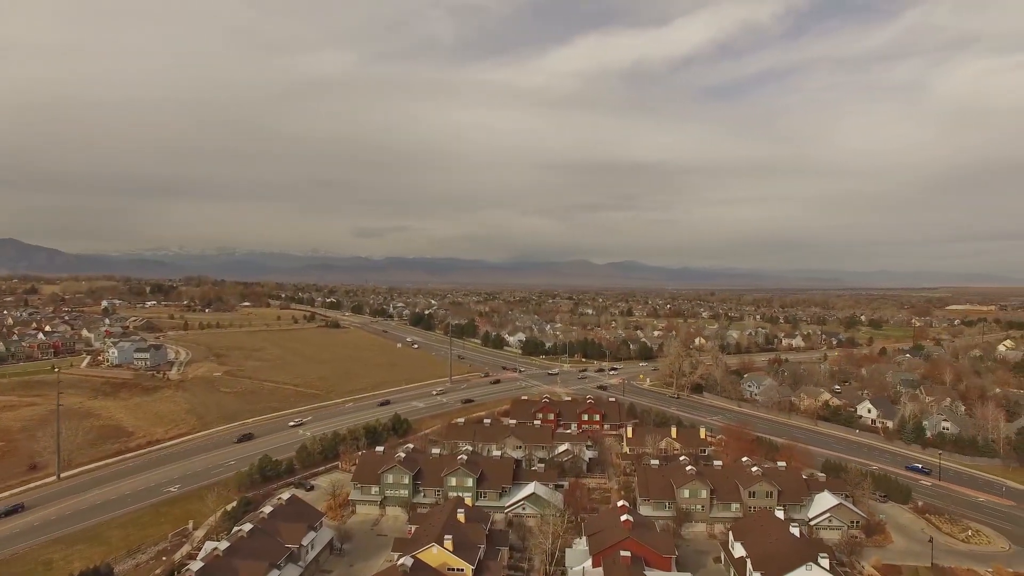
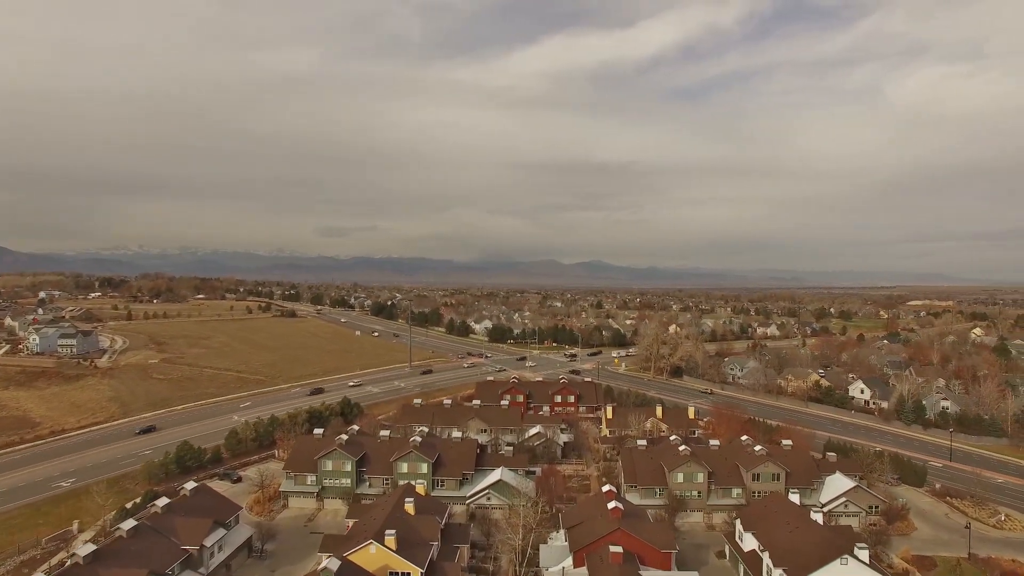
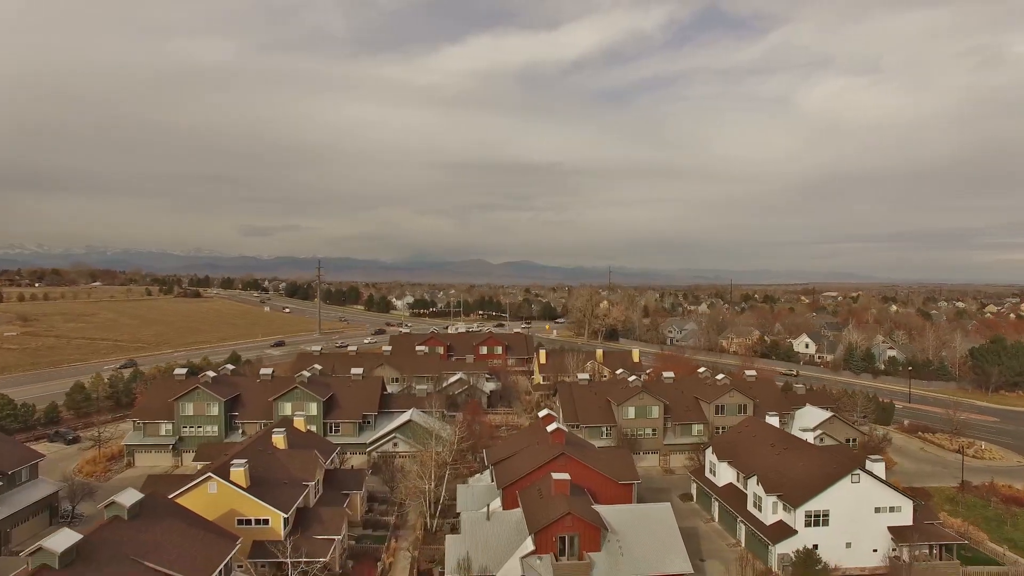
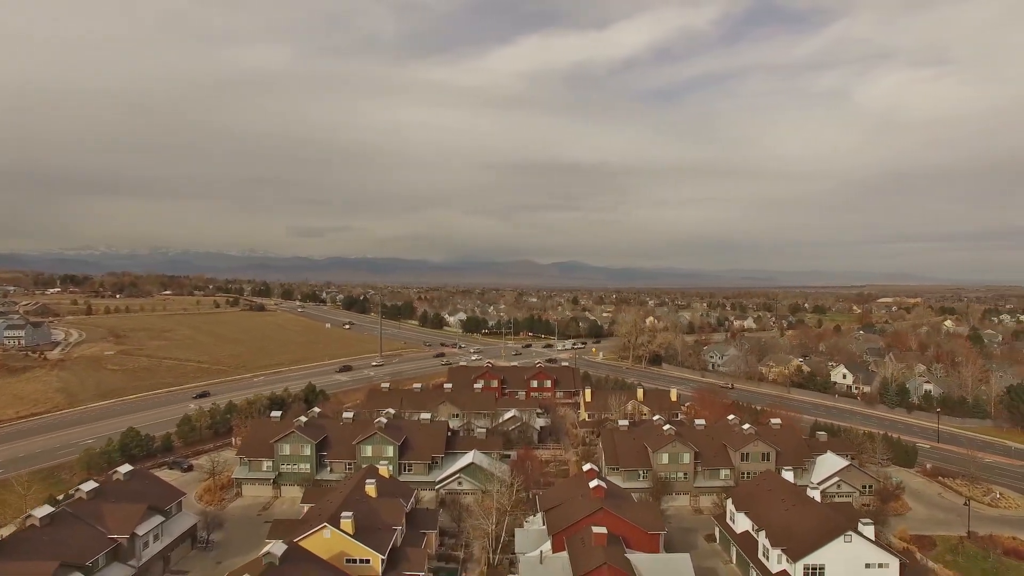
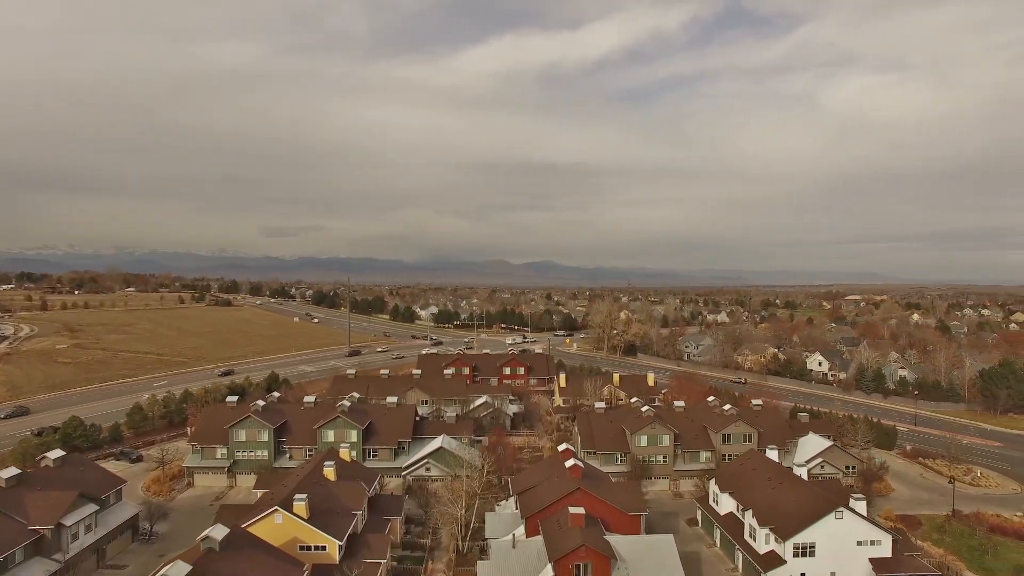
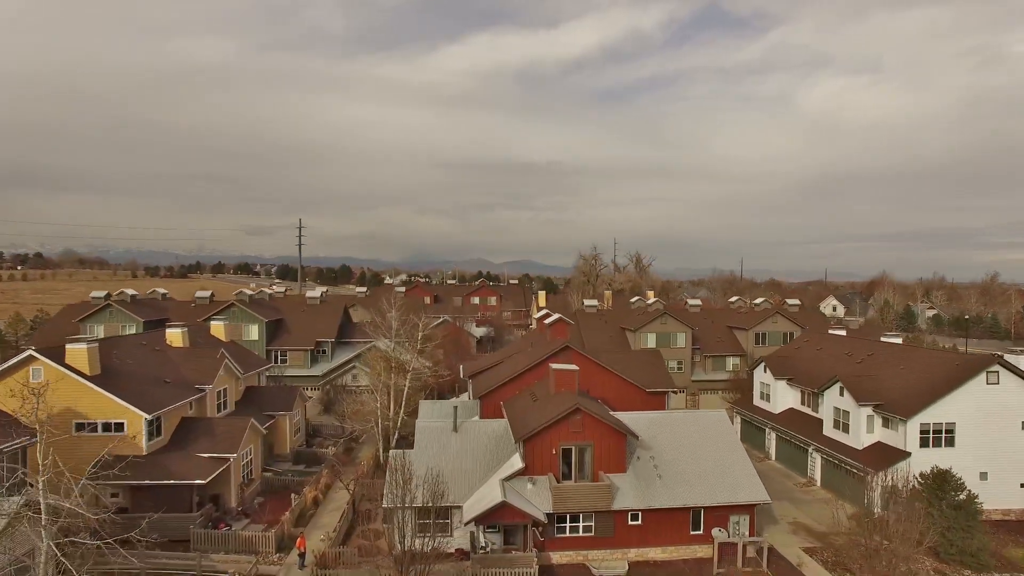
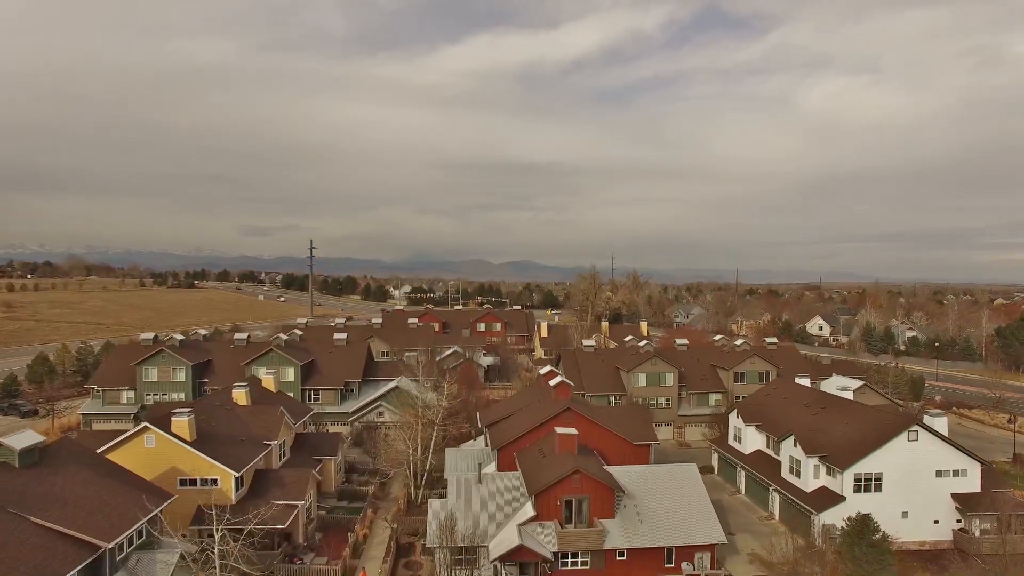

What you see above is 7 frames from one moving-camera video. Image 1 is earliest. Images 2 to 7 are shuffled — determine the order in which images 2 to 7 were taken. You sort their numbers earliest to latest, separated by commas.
2, 4, 5, 3, 7, 6
